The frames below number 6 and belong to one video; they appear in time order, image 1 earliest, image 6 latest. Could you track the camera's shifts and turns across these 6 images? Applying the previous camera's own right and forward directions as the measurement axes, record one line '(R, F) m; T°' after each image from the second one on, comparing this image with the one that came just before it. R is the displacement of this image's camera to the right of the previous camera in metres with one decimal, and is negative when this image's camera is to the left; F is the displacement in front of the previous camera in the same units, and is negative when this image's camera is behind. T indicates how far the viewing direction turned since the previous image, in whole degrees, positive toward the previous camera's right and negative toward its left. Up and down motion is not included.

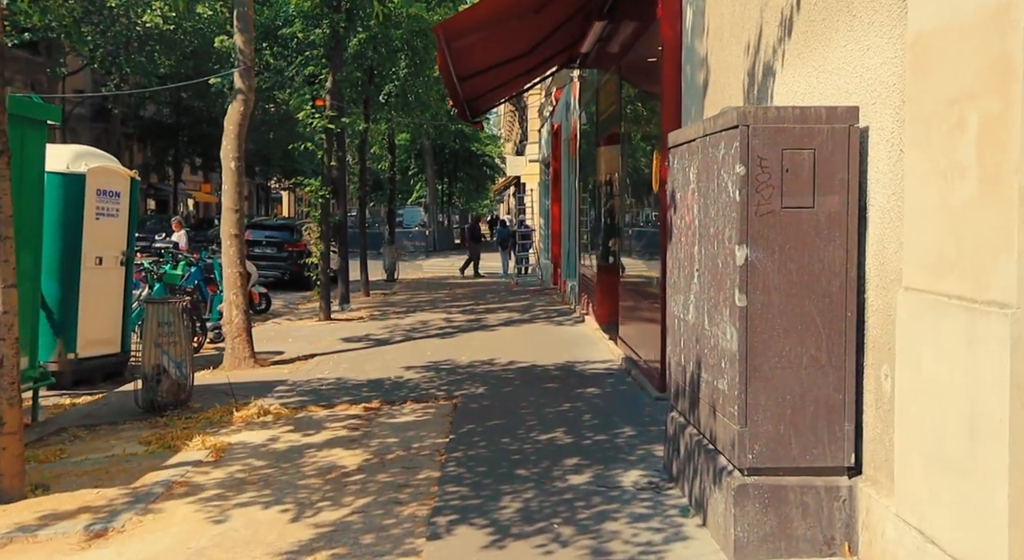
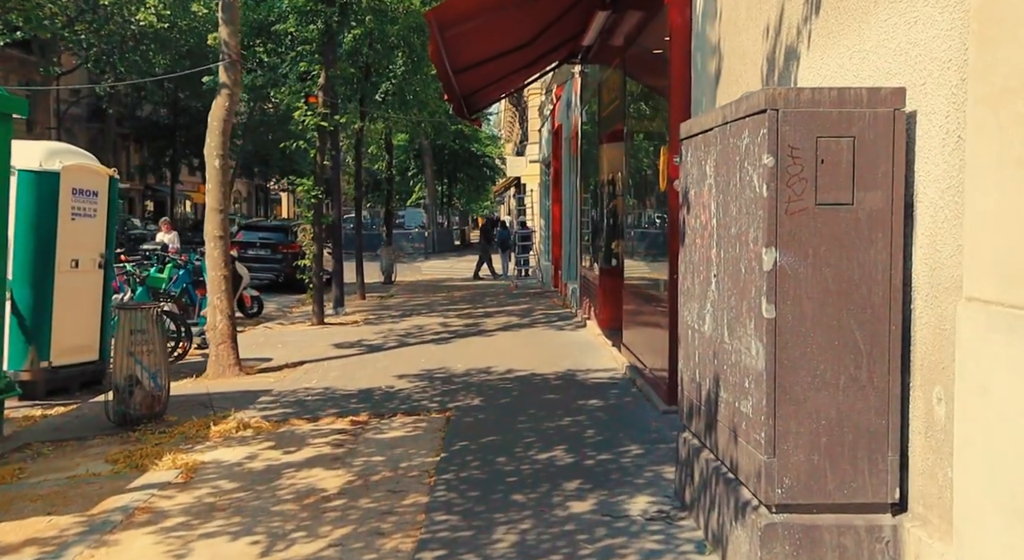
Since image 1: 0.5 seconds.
(0.0, +0.5) m; 0°
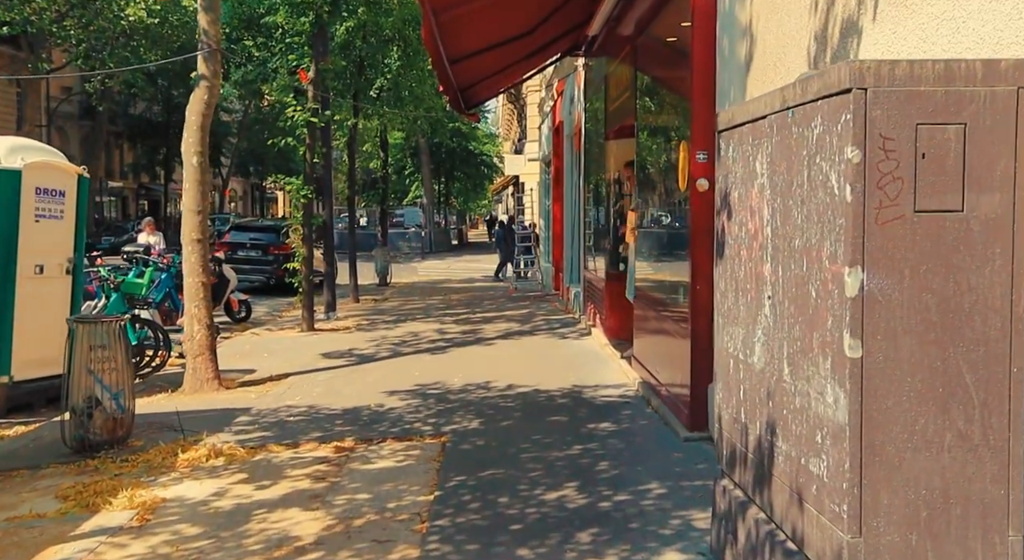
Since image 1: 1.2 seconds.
(0.0, +0.7) m; 0°
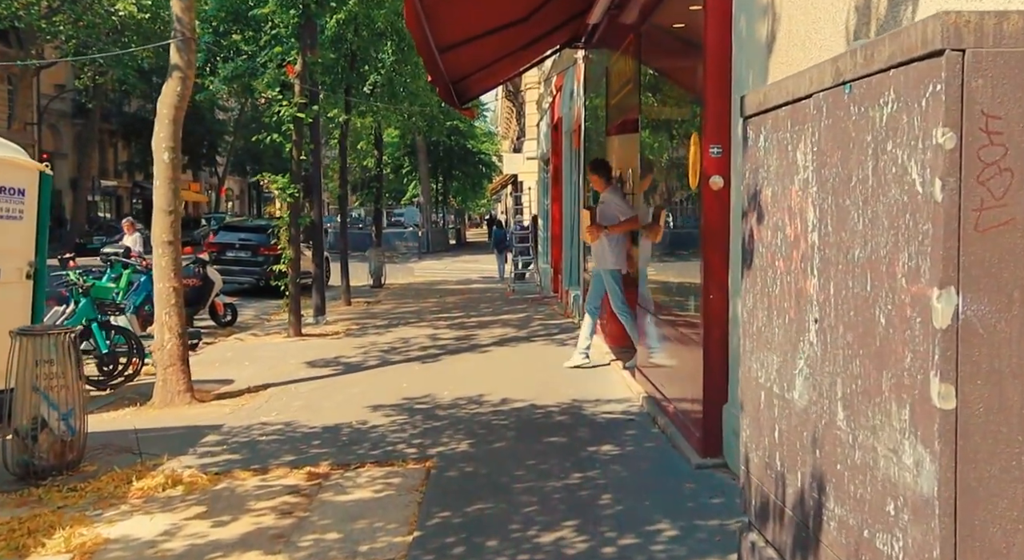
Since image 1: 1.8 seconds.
(0.0, +0.6) m; 0°
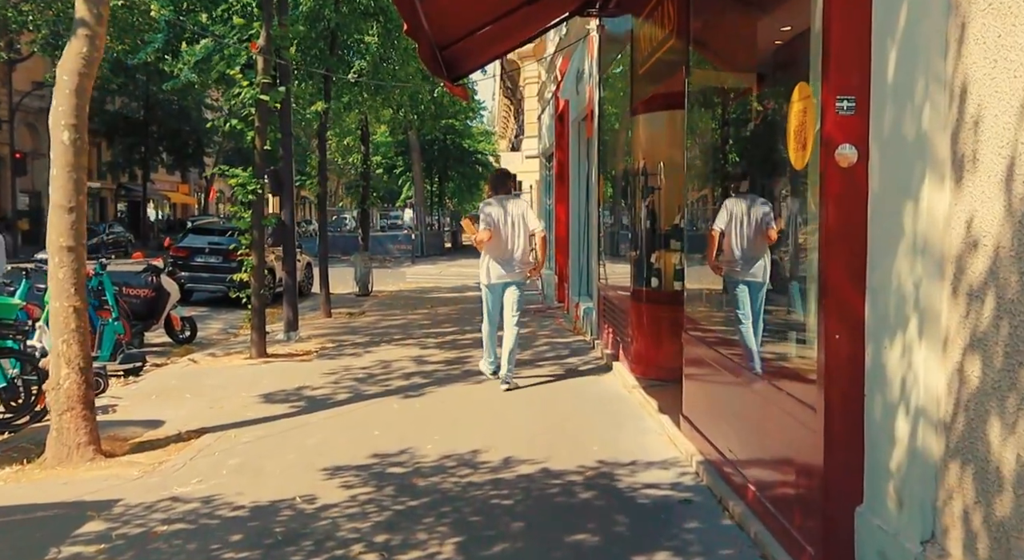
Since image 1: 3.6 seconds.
(0.0, +2.0) m; 0°
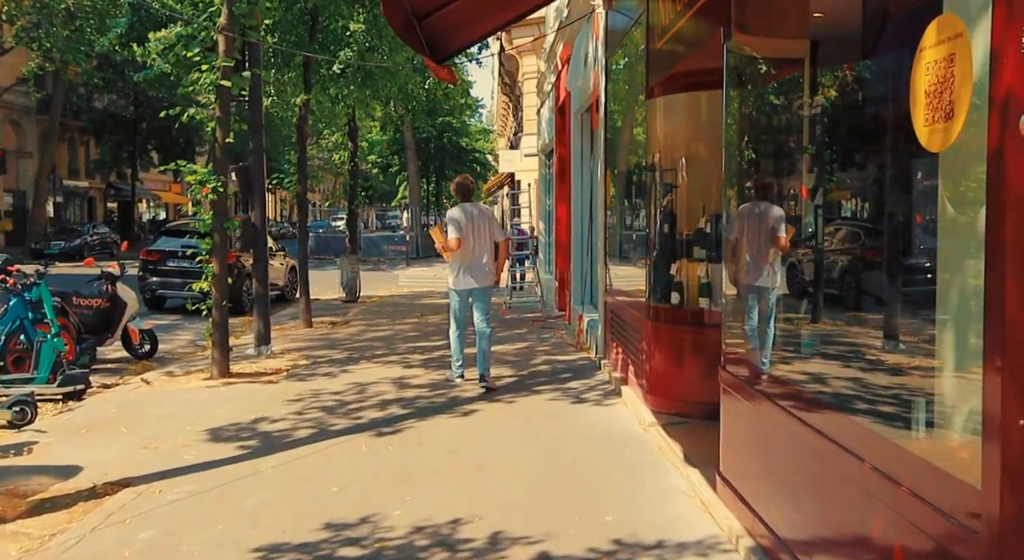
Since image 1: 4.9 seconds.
(0.0, +1.3) m; 0°
